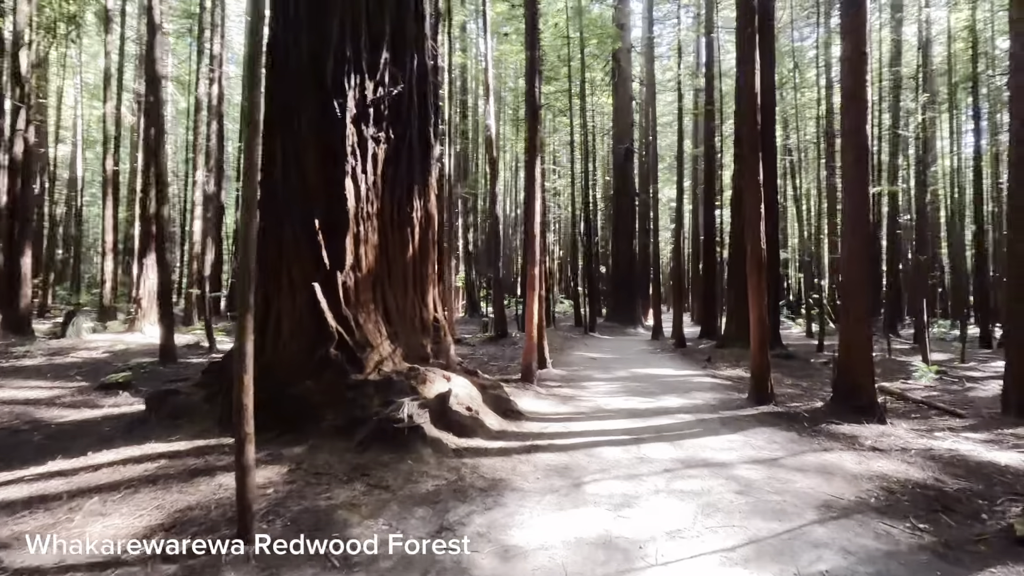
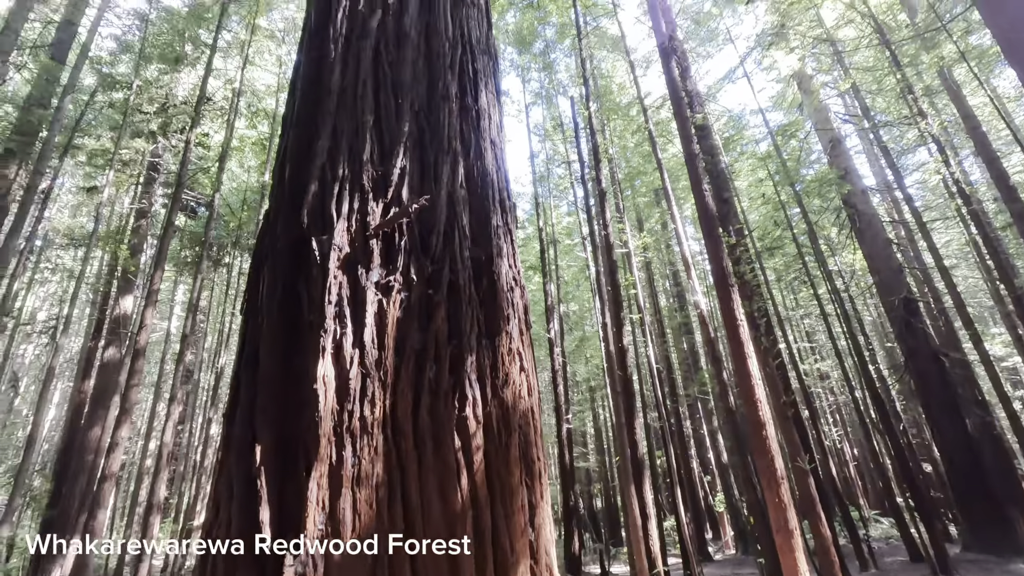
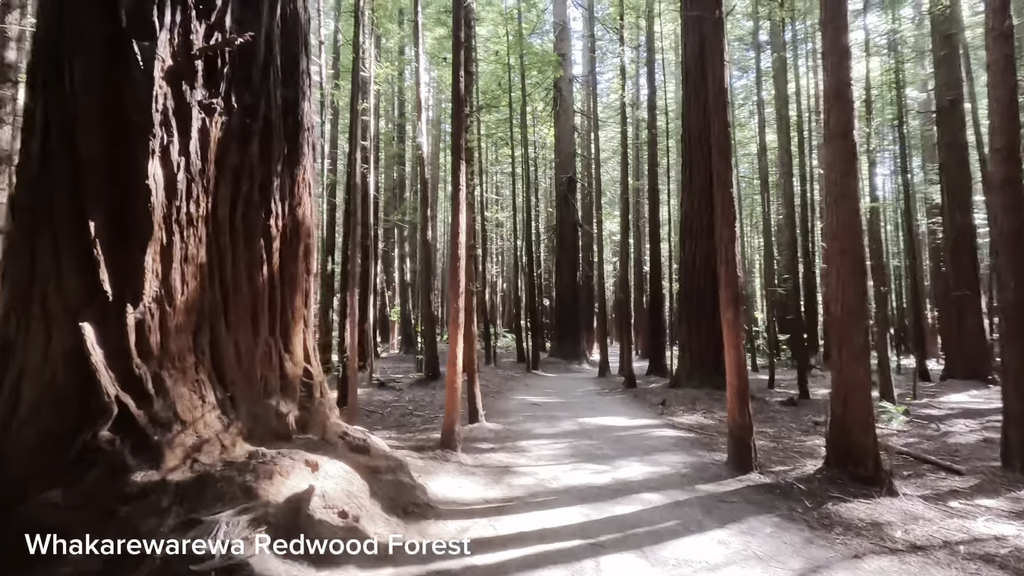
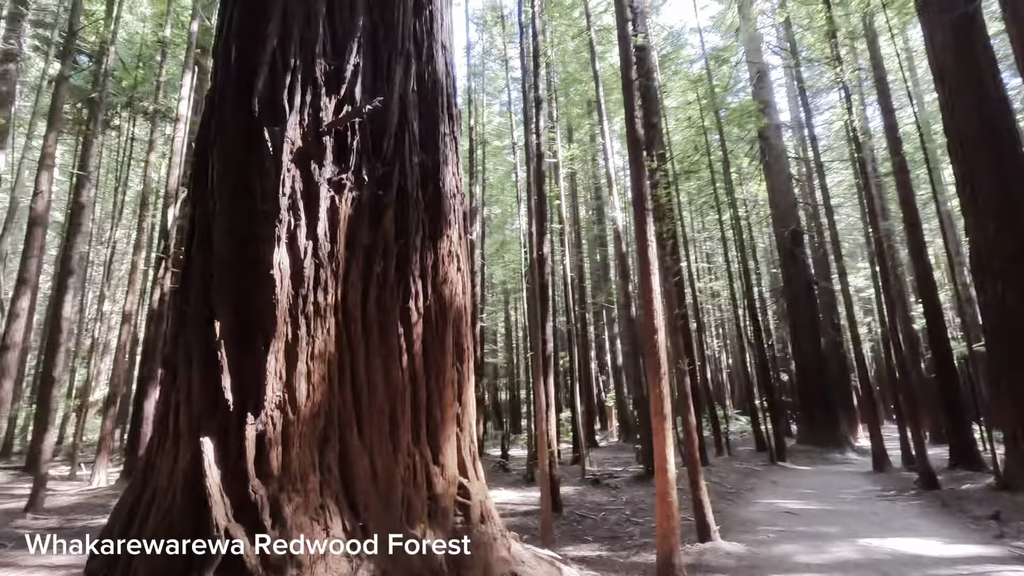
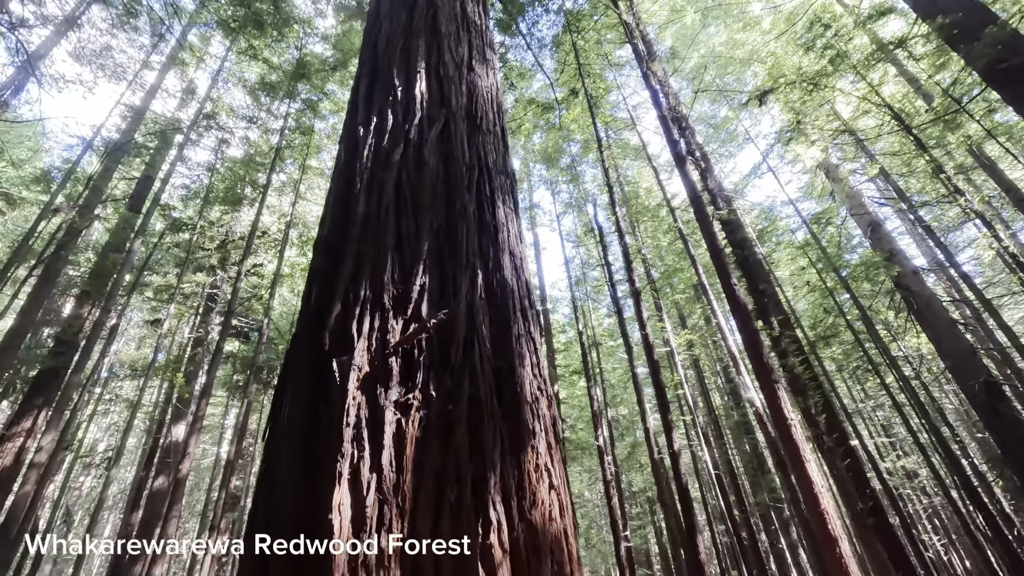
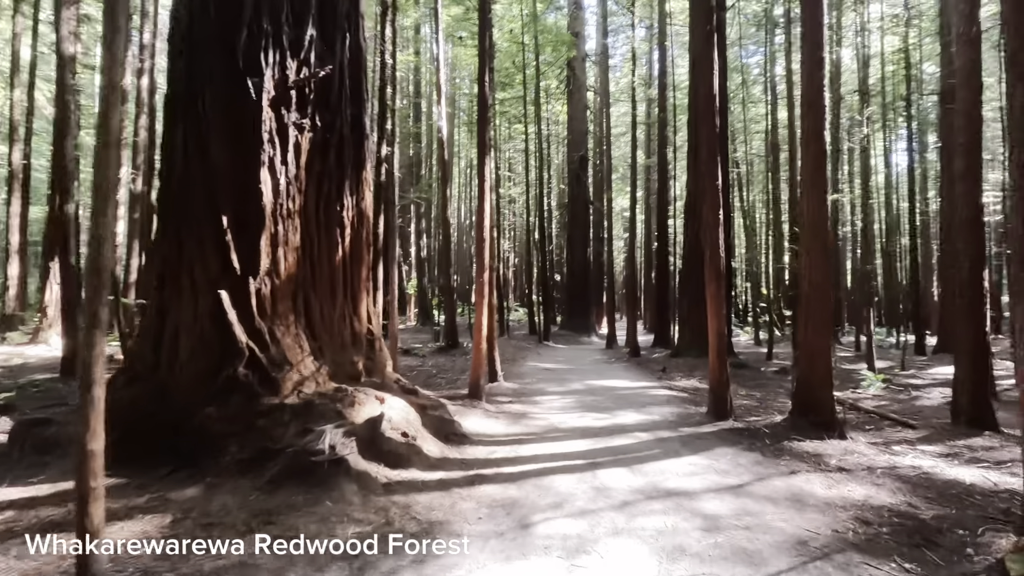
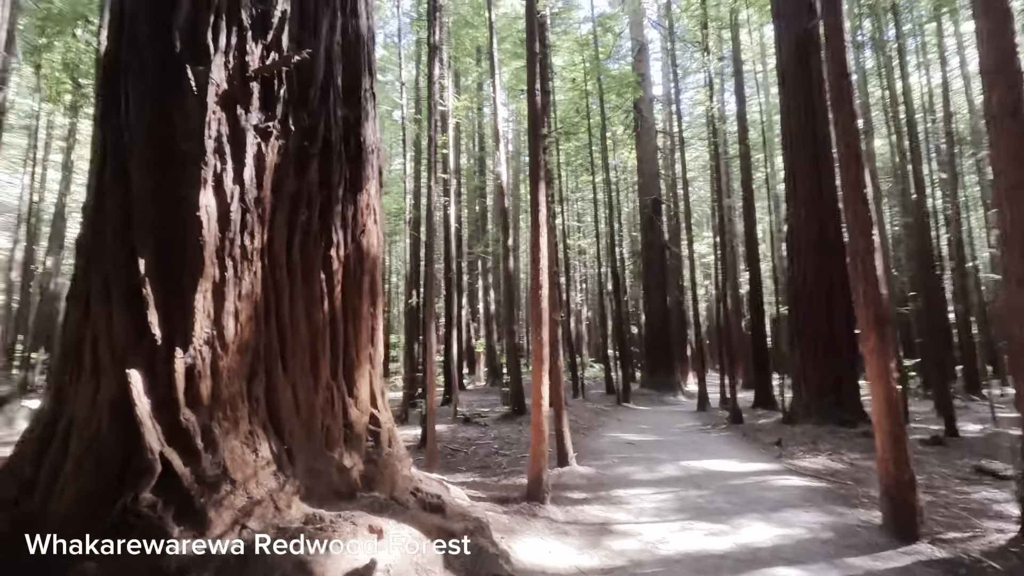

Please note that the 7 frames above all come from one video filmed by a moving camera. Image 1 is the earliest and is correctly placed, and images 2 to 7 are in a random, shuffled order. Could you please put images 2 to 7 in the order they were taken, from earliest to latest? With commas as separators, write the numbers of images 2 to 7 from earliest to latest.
6, 3, 7, 4, 2, 5
